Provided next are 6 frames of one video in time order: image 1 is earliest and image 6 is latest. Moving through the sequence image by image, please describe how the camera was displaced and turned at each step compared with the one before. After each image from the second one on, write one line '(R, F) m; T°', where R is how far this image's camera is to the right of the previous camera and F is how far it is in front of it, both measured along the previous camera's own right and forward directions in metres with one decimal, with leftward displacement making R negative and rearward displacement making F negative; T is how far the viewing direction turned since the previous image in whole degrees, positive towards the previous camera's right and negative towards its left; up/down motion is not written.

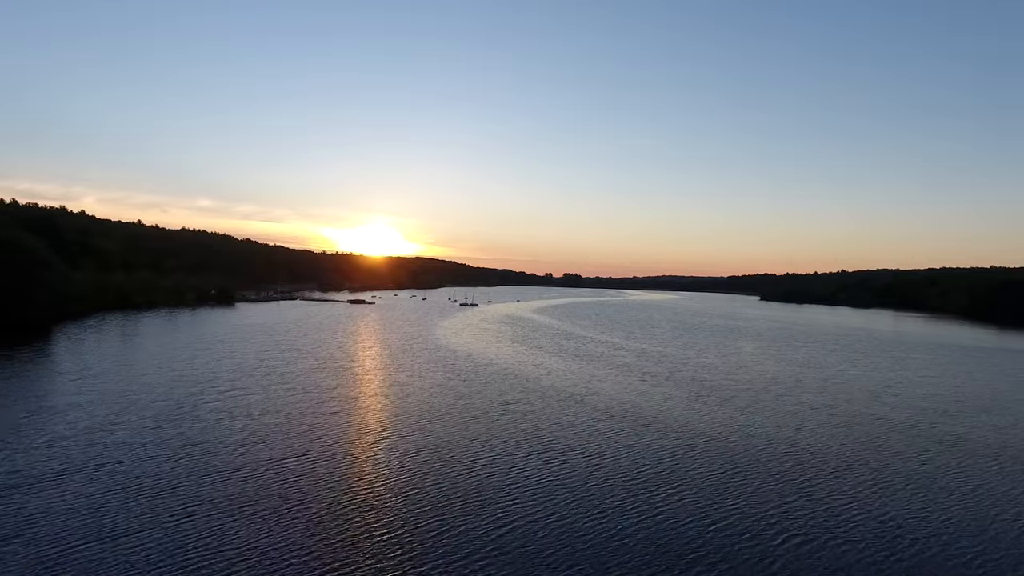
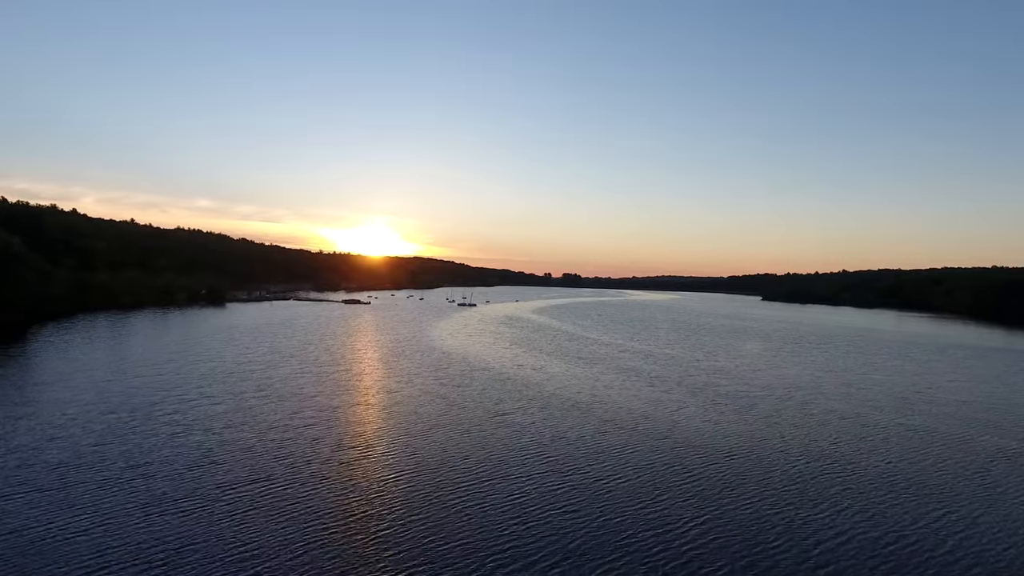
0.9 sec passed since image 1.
(0.0, +1.6) m; 0°
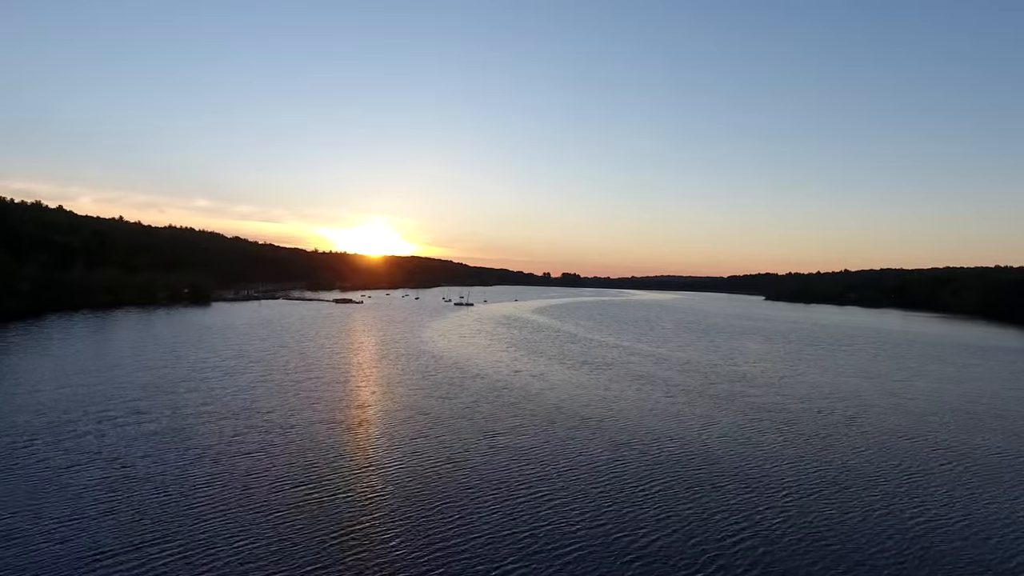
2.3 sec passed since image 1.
(+0.1, +2.7) m; 0°
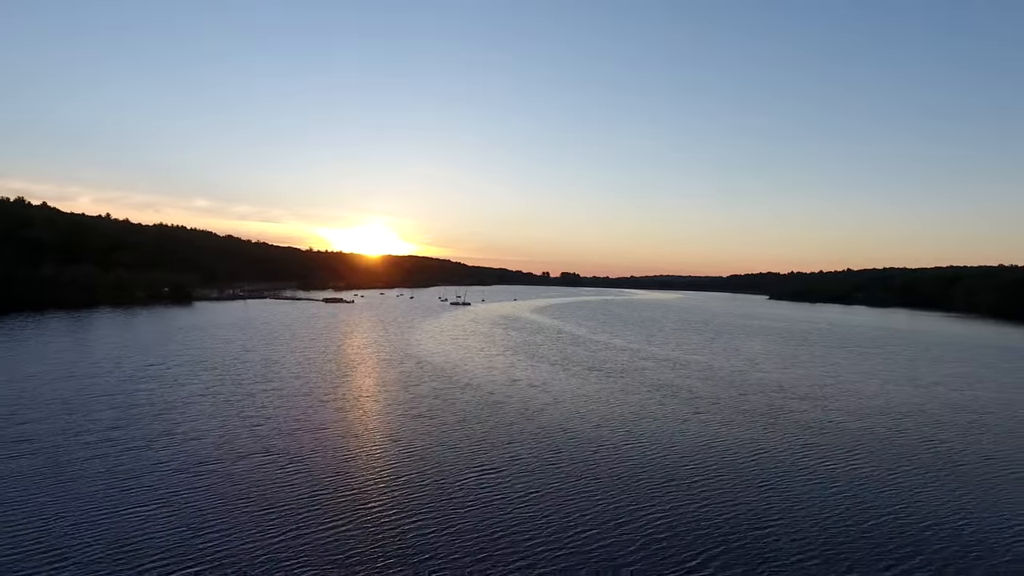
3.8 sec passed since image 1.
(+0.1, +2.9) m; 0°
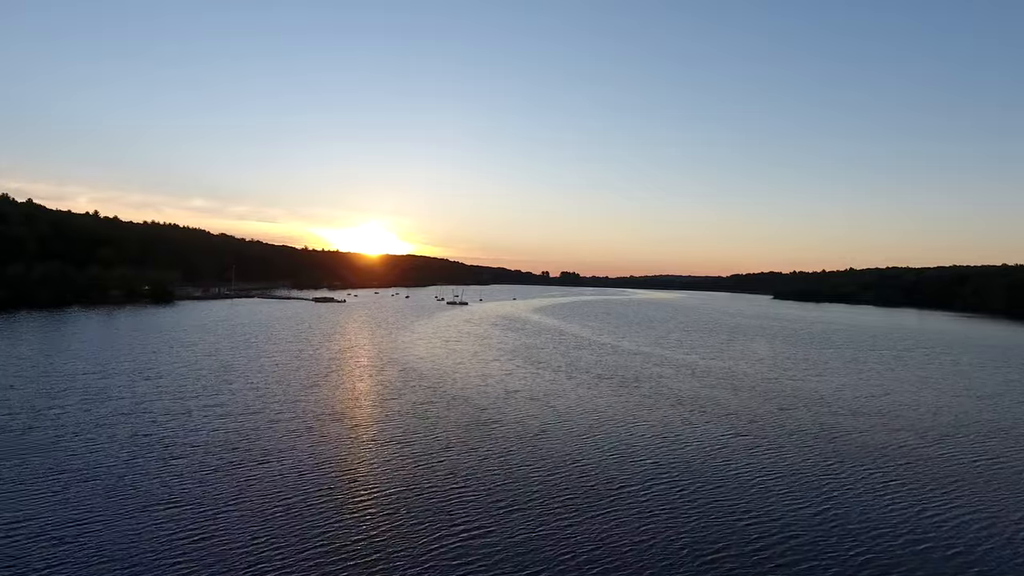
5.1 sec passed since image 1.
(0.0, +2.7) m; 0°
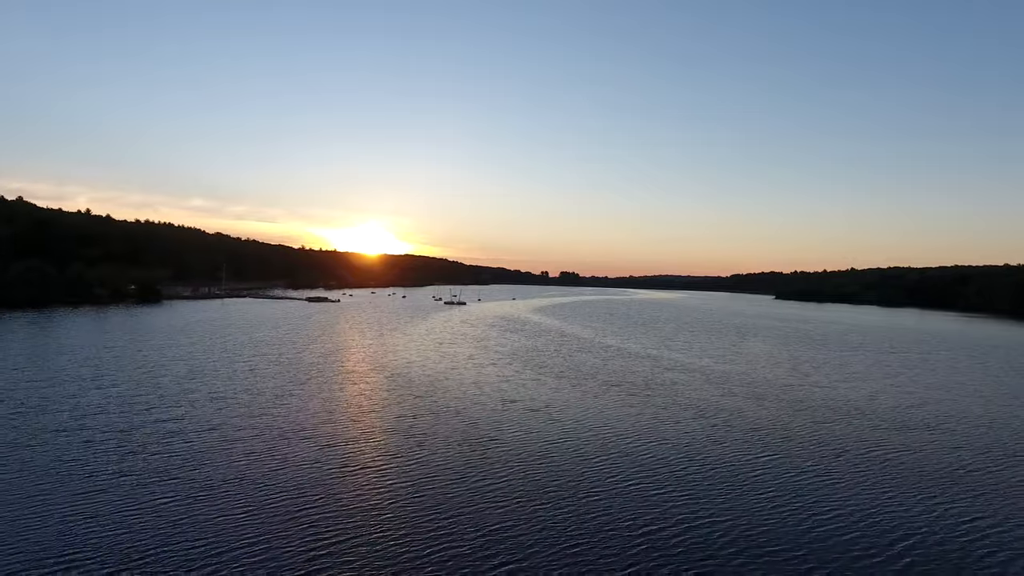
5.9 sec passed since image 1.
(0.0, +1.6) m; 0°
